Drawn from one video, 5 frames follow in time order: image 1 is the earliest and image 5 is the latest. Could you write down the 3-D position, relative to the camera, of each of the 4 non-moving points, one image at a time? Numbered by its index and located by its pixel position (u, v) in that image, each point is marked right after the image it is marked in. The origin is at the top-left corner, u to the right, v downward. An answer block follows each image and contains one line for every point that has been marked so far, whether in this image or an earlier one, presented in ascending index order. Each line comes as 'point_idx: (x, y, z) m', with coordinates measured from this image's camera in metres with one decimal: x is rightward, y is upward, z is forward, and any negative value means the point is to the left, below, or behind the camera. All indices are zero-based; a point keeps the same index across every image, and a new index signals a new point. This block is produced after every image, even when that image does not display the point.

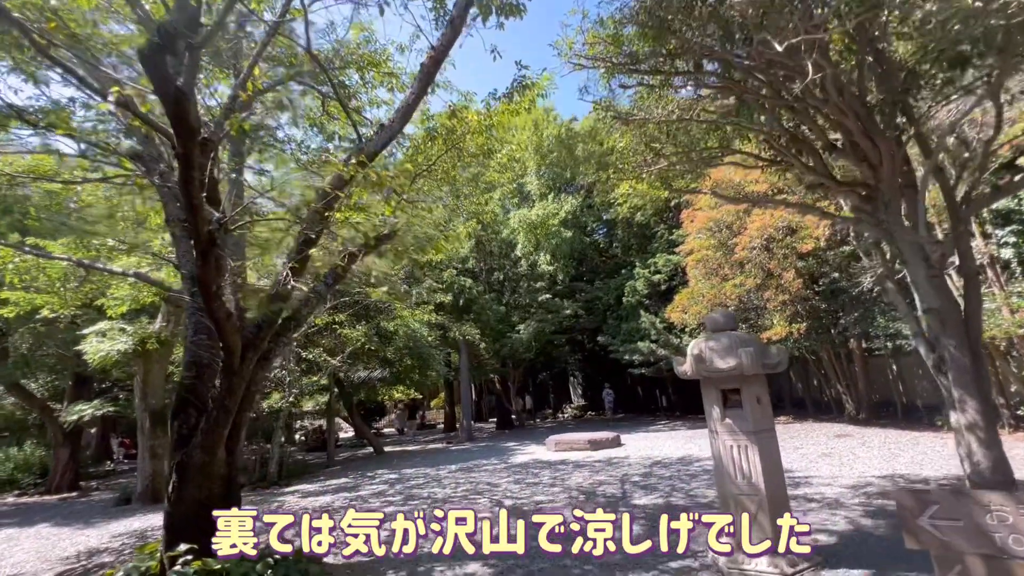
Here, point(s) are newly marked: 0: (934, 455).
0: (+7.3, -2.9, +8.2) m
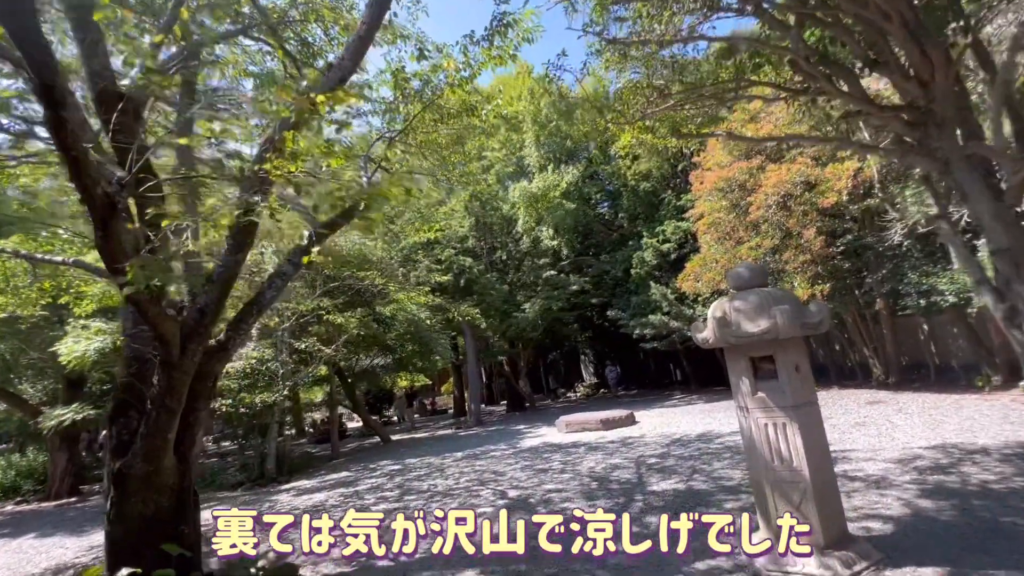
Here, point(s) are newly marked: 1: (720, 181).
0: (+7.3, -2.1, +7.4) m
1: (+5.9, +3.0, +13.2) m
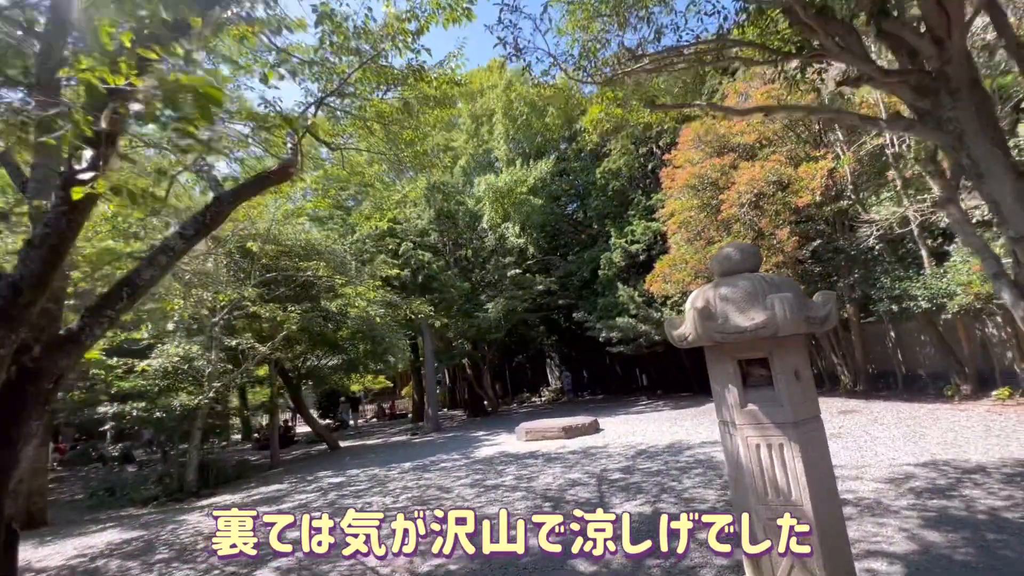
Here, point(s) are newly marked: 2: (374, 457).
0: (+6.6, -2.1, +6.9) m
1: (+4.9, +3.0, +12.6) m
2: (-3.8, -4.6, +12.9) m
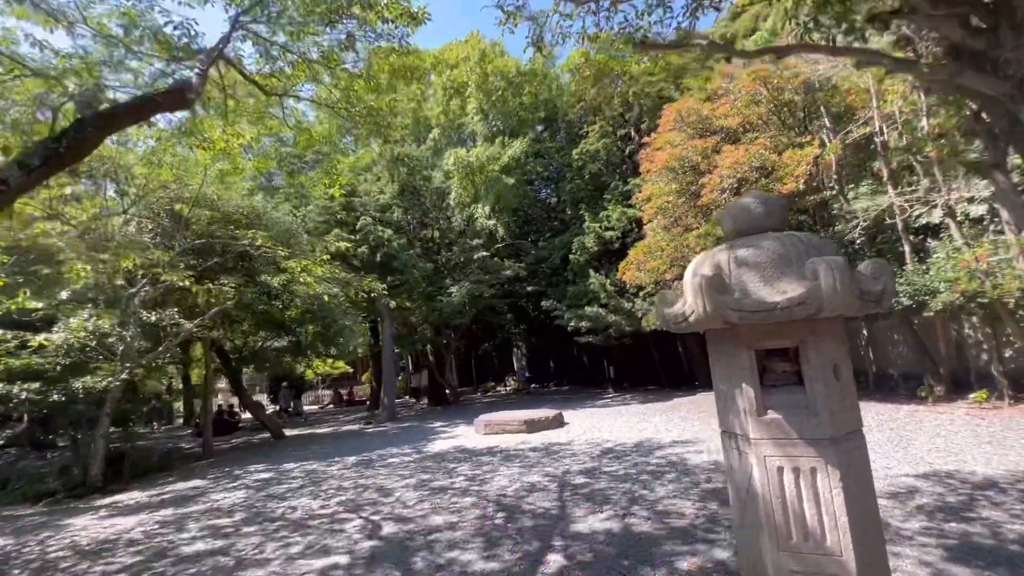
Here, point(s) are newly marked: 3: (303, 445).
0: (+6.0, -2.0, +6.3) m
1: (+4.1, +3.2, +11.9) m
2: (-4.9, -4.0, +11.8) m
3: (-5.7, -4.3, +12.9) m
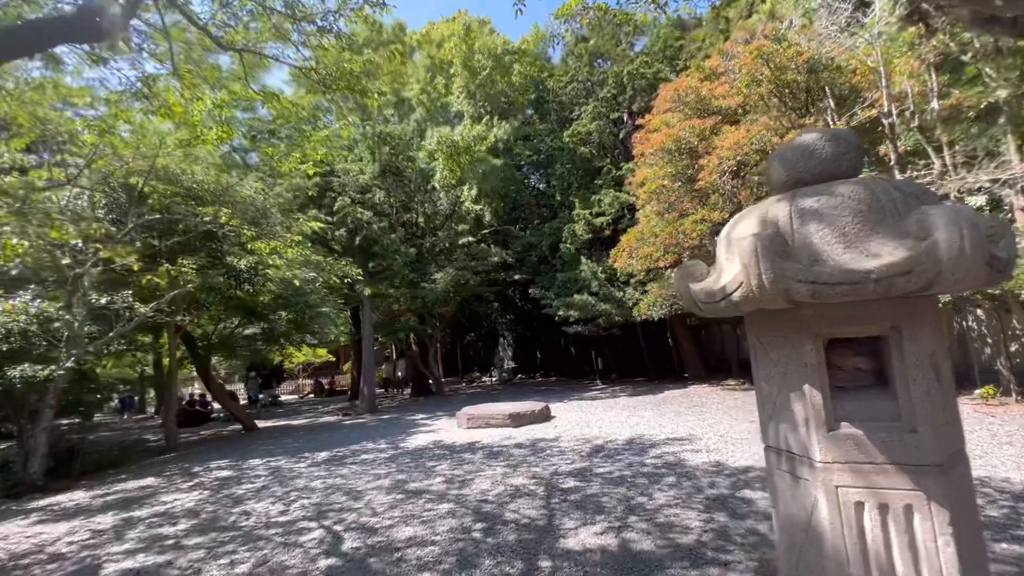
0: (+5.8, -1.9, +5.9) m
1: (+3.8, +3.5, +11.3) m
2: (-5.2, -3.6, +11.1) m
3: (-6.1, -3.8, +12.1) m
